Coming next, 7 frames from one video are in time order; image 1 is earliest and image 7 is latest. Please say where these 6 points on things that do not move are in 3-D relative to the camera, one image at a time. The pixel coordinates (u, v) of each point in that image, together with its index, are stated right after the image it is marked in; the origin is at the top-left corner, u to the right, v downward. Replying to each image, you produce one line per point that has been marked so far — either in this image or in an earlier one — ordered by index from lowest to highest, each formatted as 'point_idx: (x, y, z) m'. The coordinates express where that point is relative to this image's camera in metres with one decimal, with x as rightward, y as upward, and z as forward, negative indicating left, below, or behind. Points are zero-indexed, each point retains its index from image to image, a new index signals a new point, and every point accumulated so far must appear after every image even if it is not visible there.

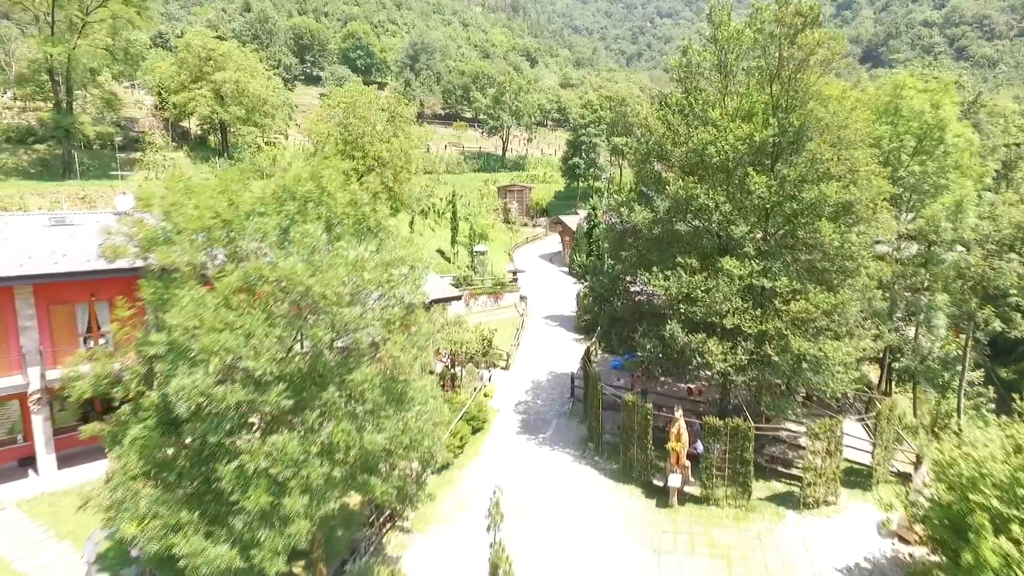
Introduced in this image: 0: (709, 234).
0: (+5.4, +1.5, +16.7) m
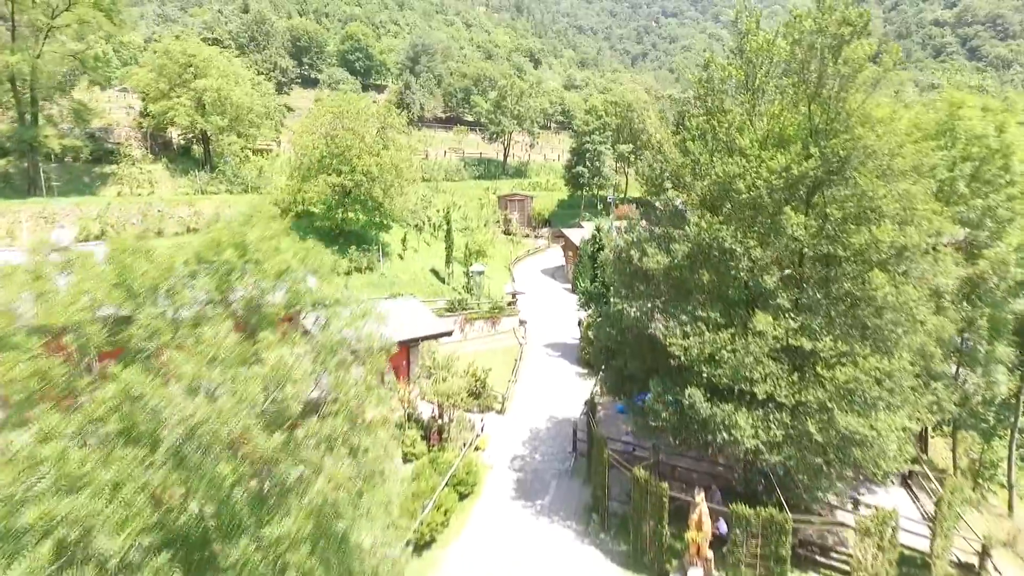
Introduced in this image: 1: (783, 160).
0: (+5.2, +0.1, +14.1) m
1: (+6.1, +2.9, +13.7) m
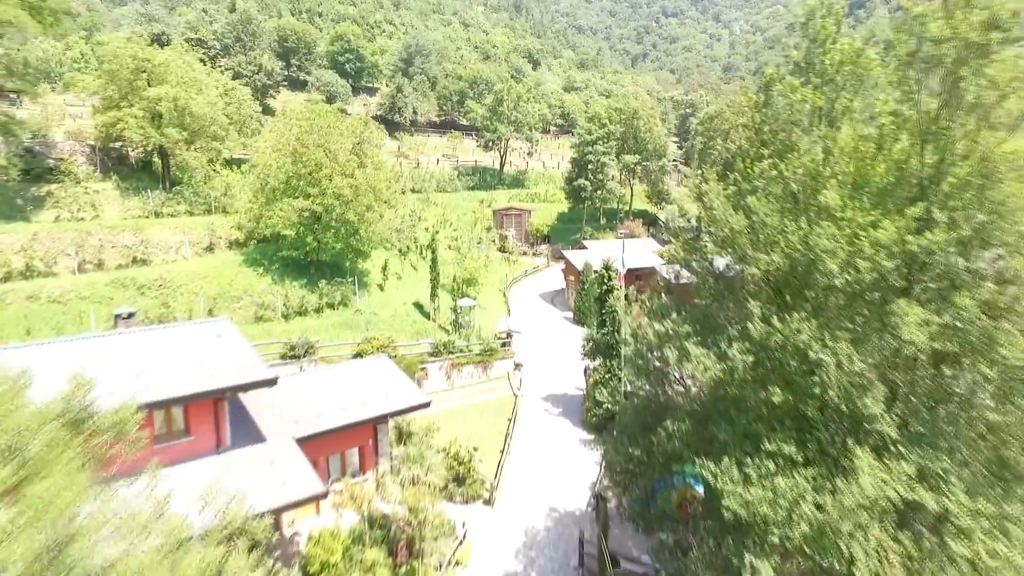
0: (+4.9, -1.8, +9.8) m
1: (+5.8, +0.9, +9.4) m
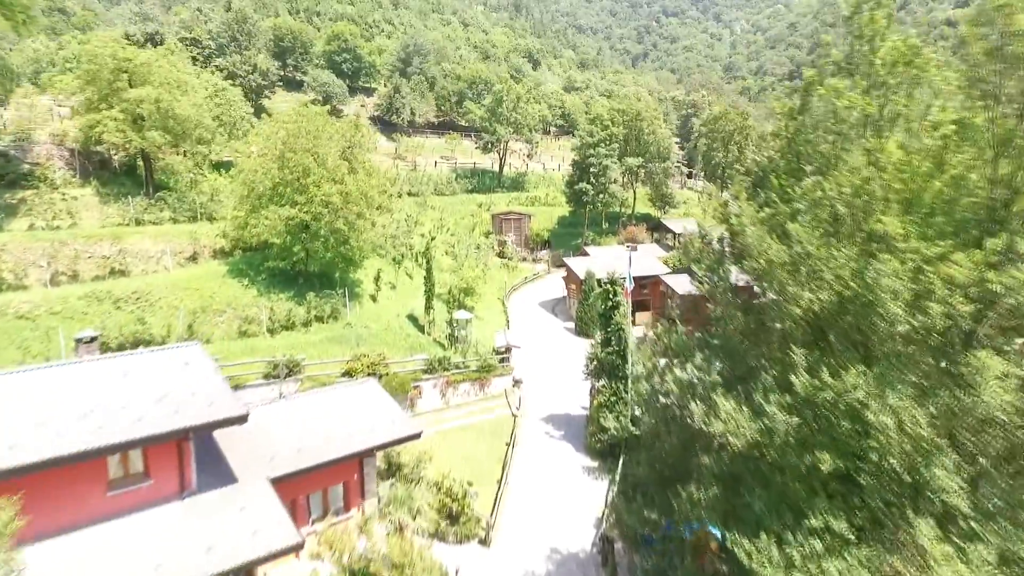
0: (+4.9, -2.4, +8.2) m
1: (+5.8, +0.3, +7.8) m
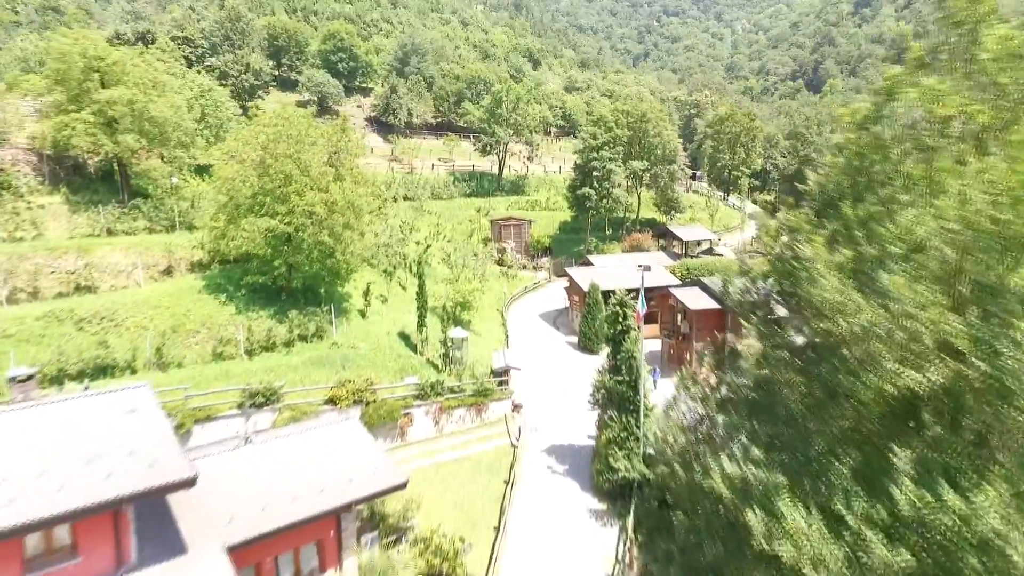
0: (+4.8, -3.1, +6.0) m
1: (+5.7, -0.4, +5.6) m
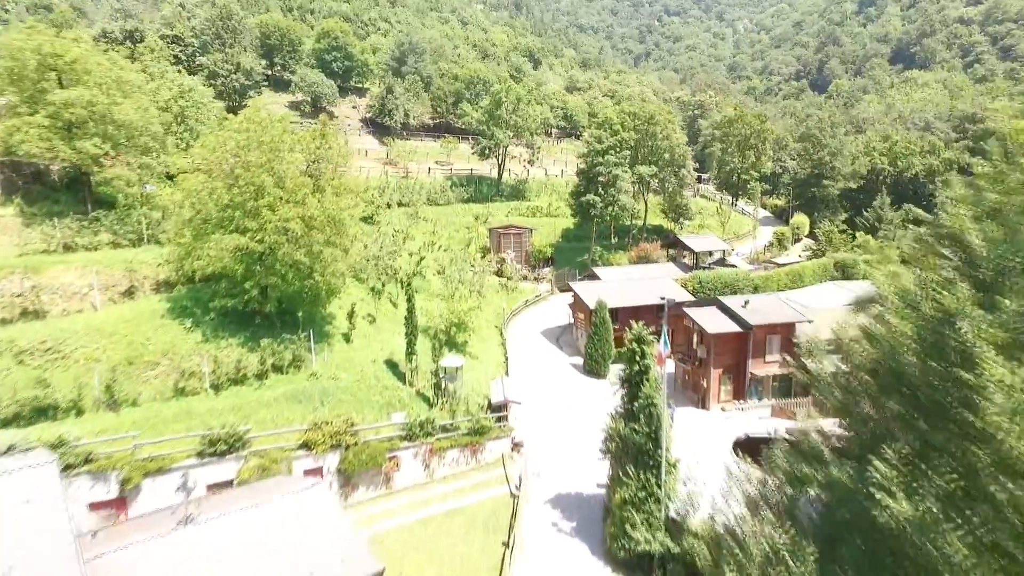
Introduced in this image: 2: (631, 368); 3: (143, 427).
0: (+4.8, -4.1, +3.1) m
1: (+5.7, -1.4, +2.7) m
2: (+3.4, -2.3, +17.4) m
3: (-12.0, -4.5, +19.7) m
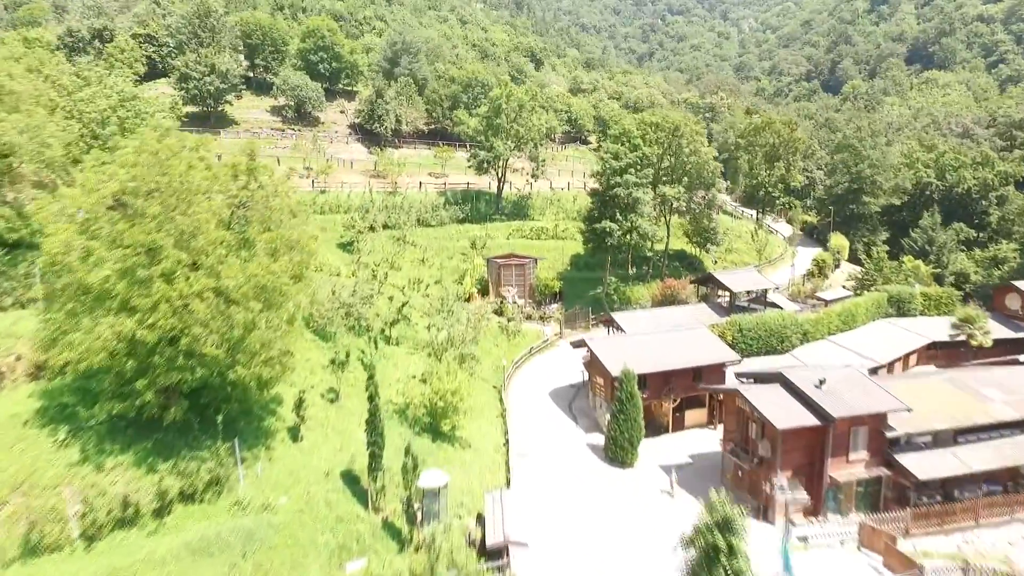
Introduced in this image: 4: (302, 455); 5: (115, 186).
0: (+4.9, -6.8, -3.7) m
1: (+5.8, -4.1, -4.1) m
2: (+3.4, -5.0, +10.5) m
3: (-11.9, -7.2, +12.9) m
4: (-6.8, -5.3, +20.0) m
5: (-10.8, +2.9, +17.1) m
